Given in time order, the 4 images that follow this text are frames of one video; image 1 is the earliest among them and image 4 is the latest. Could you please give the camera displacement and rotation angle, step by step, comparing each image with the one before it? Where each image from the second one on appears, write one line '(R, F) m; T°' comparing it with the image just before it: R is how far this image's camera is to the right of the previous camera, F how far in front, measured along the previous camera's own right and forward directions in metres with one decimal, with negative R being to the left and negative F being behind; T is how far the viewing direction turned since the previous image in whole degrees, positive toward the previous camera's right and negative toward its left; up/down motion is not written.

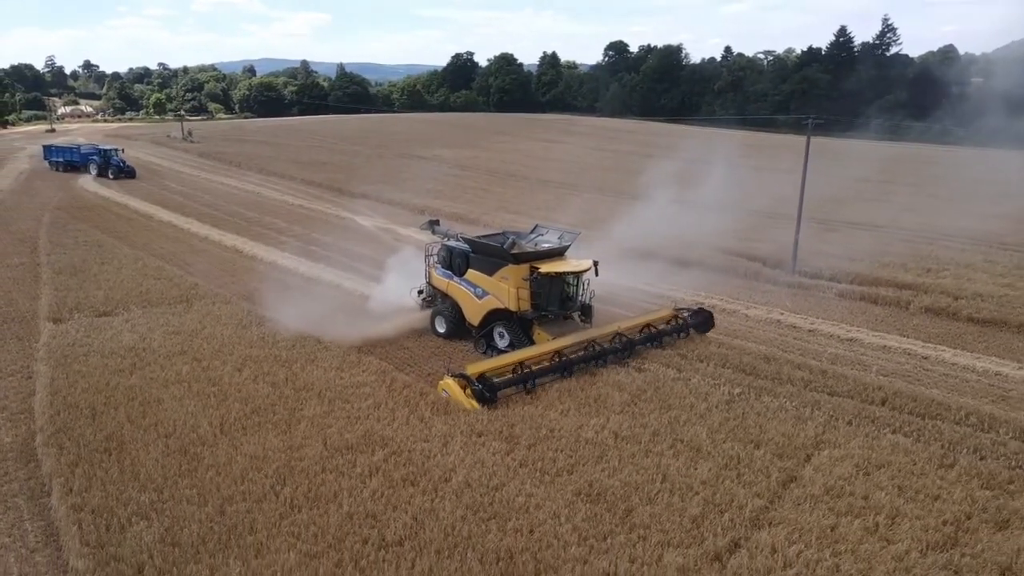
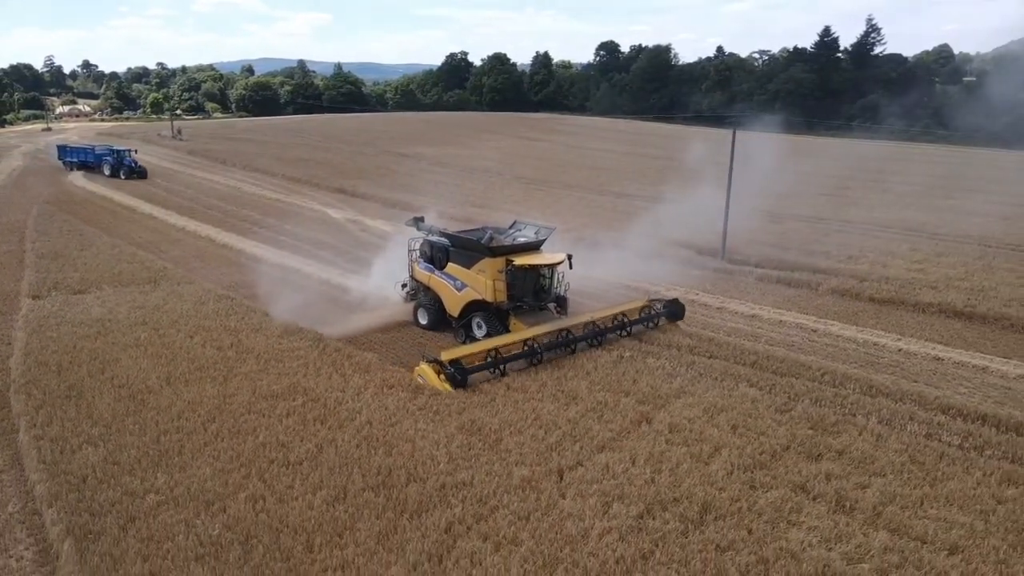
(+1.1, -1.3) m; 0°
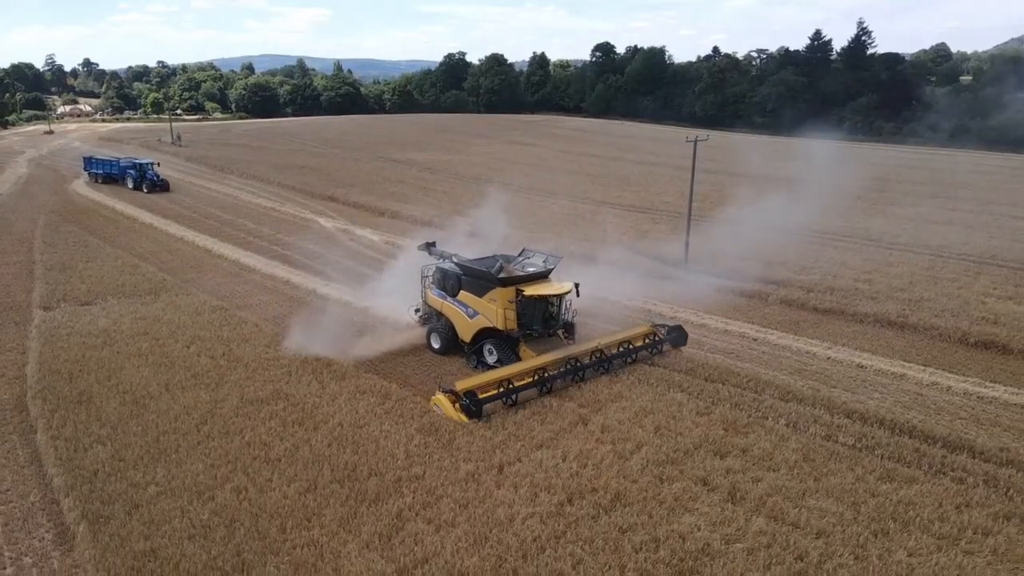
(+0.6, -1.2) m; 0°
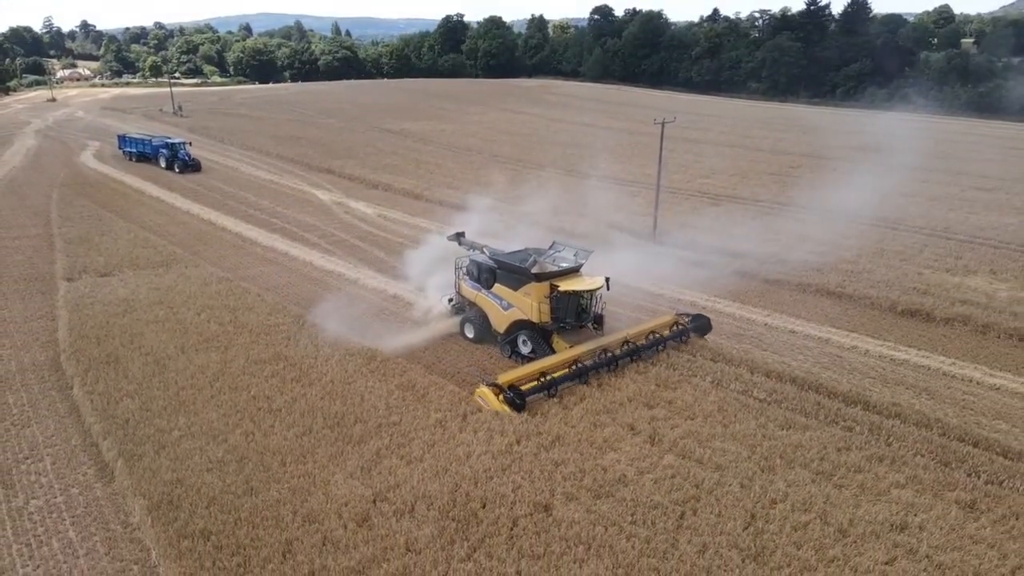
(+0.5, -1.6) m; 0°
